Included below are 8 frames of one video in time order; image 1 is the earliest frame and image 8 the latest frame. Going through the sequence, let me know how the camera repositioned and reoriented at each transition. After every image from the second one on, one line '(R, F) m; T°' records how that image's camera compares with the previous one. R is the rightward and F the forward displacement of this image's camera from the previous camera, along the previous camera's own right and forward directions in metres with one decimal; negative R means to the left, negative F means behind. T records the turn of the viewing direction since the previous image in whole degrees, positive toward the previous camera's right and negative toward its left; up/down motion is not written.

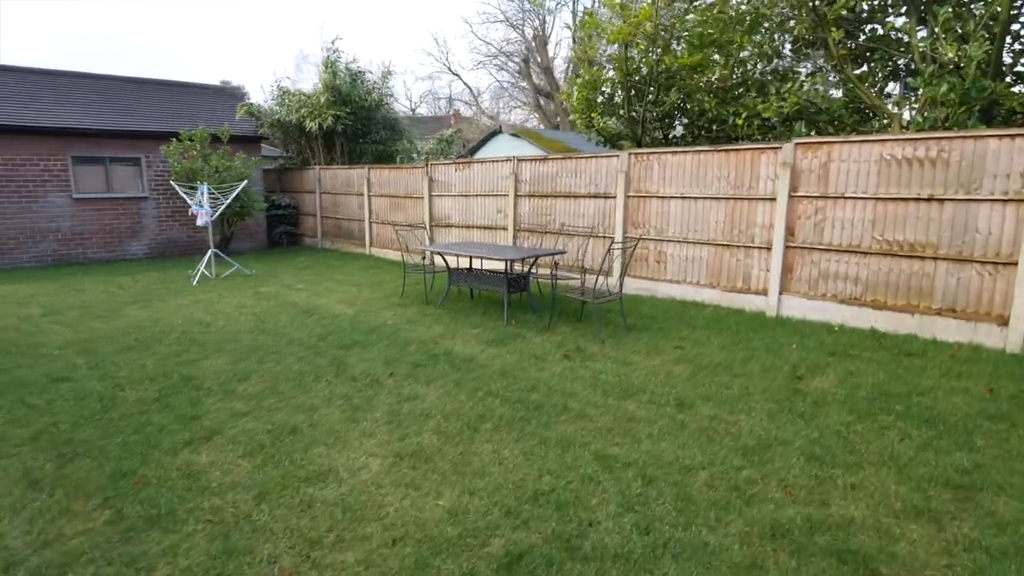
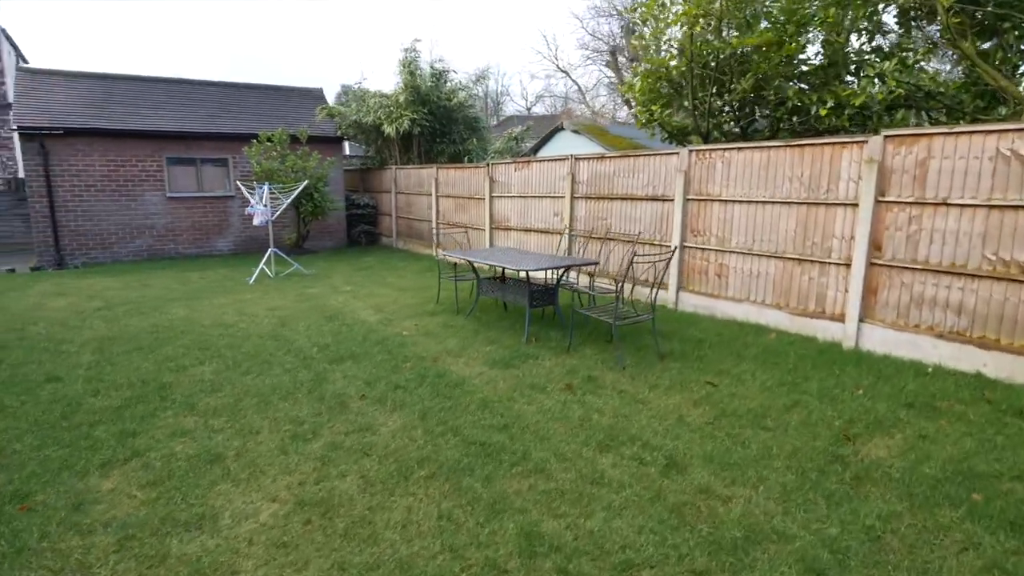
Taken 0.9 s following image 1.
(+0.9, +0.7) m; -11°
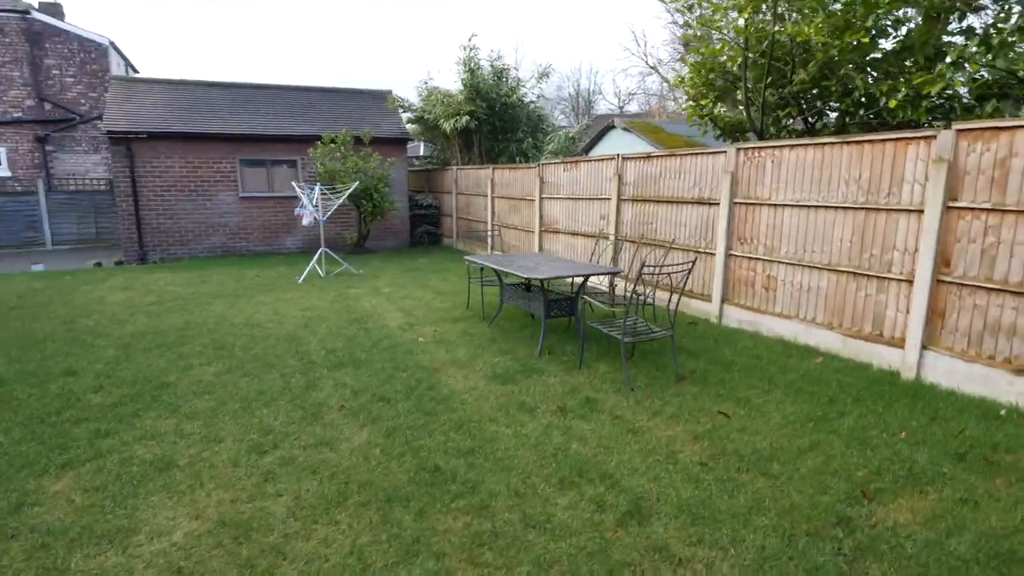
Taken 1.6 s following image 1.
(+0.7, +0.4) m; -9°
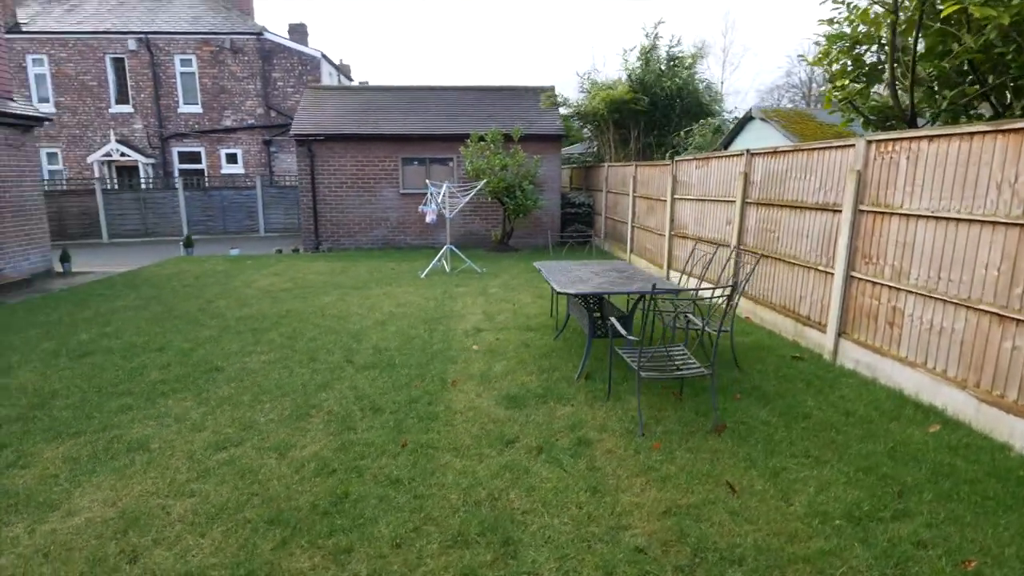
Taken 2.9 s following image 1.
(+1.3, +0.7) m; -20°
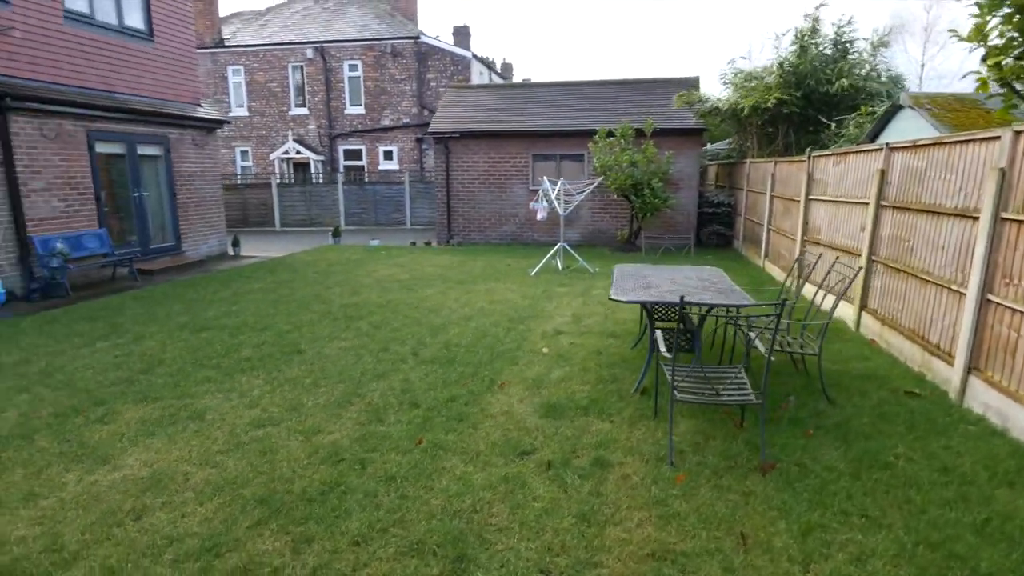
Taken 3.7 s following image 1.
(+0.7, +0.3) m; -15°
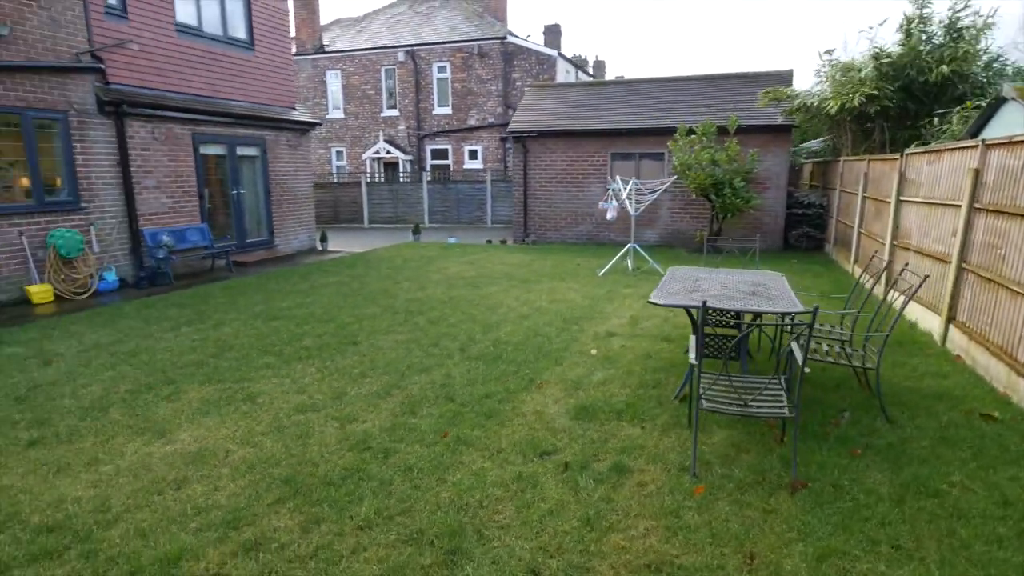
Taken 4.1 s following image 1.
(+0.4, 0.0) m; -9°
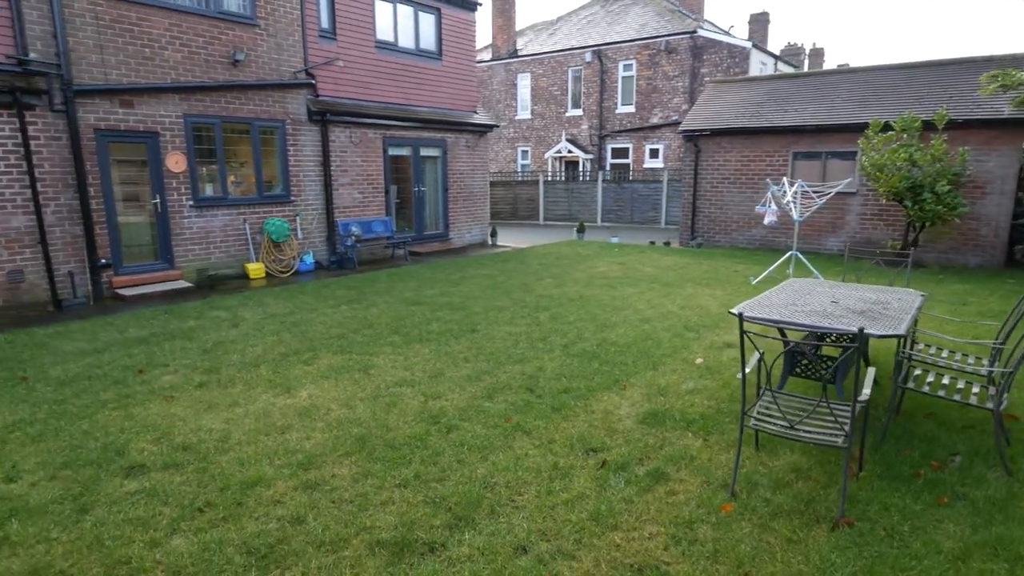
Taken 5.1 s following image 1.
(+0.8, -0.1) m; -18°
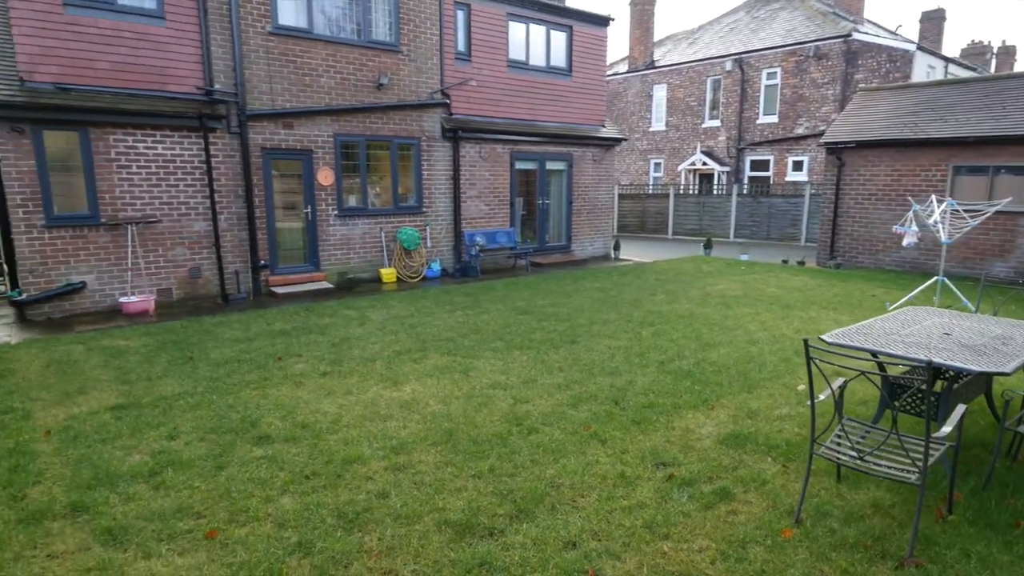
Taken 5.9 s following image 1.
(+0.3, -0.2) m; -12°
